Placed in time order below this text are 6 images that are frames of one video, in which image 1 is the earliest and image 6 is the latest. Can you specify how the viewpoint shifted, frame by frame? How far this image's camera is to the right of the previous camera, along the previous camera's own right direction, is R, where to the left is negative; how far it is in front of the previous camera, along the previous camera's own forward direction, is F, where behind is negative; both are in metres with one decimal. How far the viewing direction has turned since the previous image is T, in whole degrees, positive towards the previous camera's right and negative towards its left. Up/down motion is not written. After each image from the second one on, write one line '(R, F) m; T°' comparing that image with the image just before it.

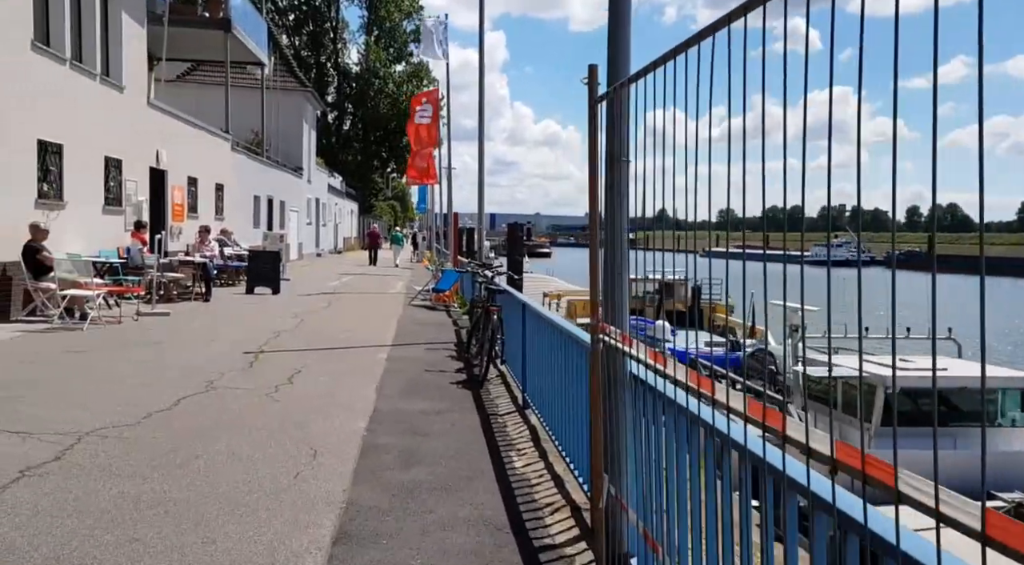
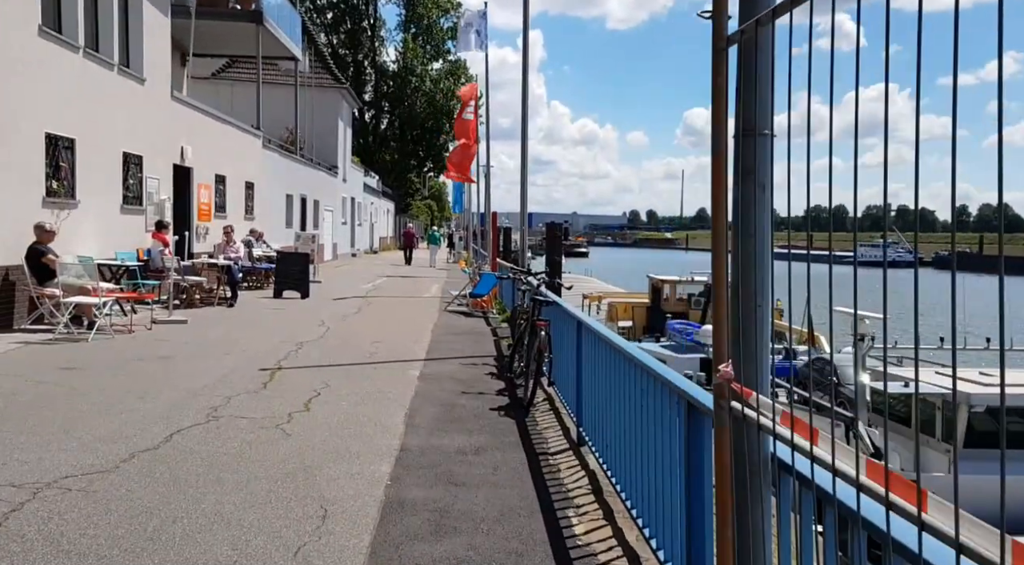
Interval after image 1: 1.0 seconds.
(-0.1, +1.2) m; -2°
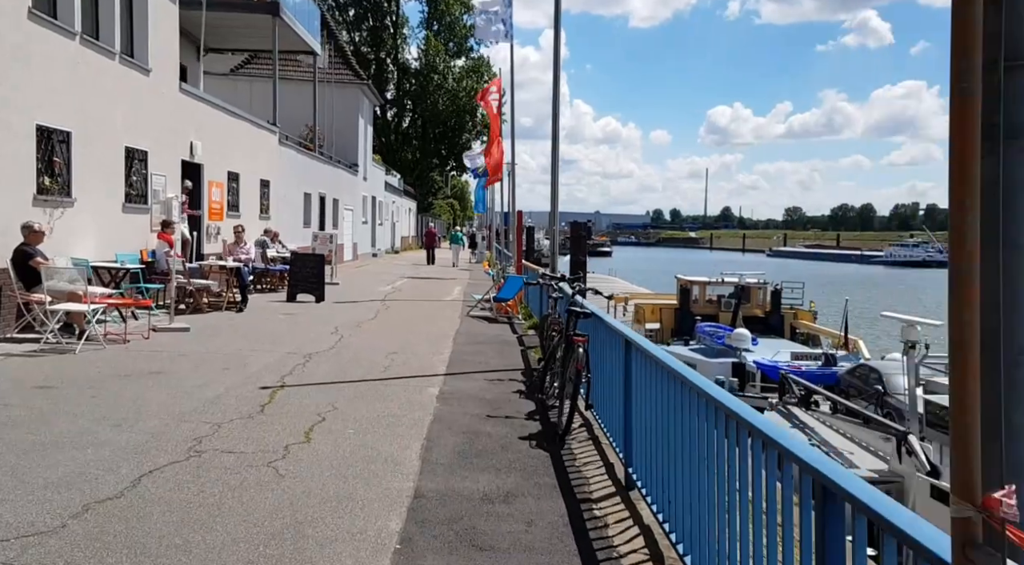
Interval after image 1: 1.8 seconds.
(-0.1, +1.0) m; -1°
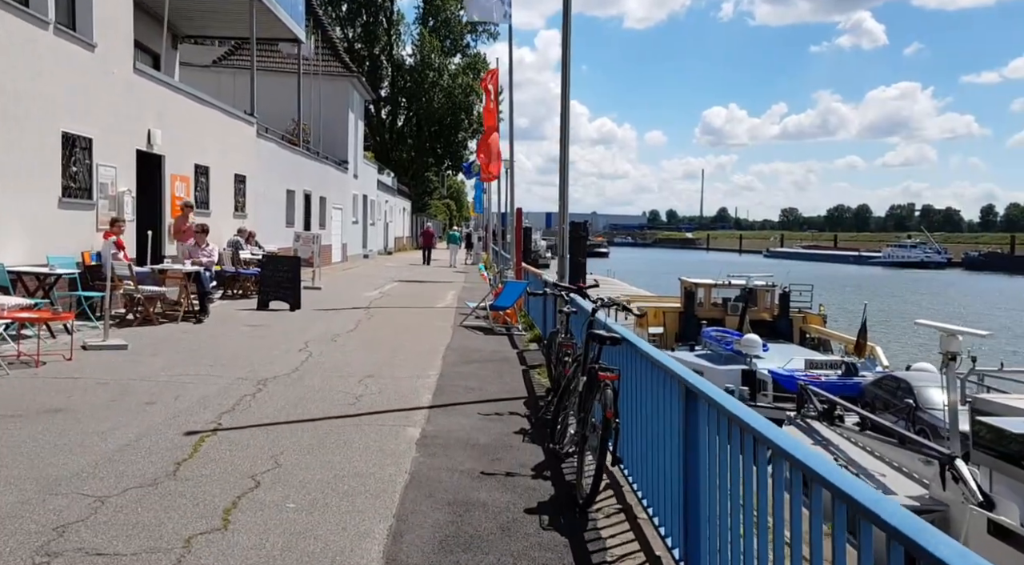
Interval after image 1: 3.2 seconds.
(0.0, +1.8) m; 0°
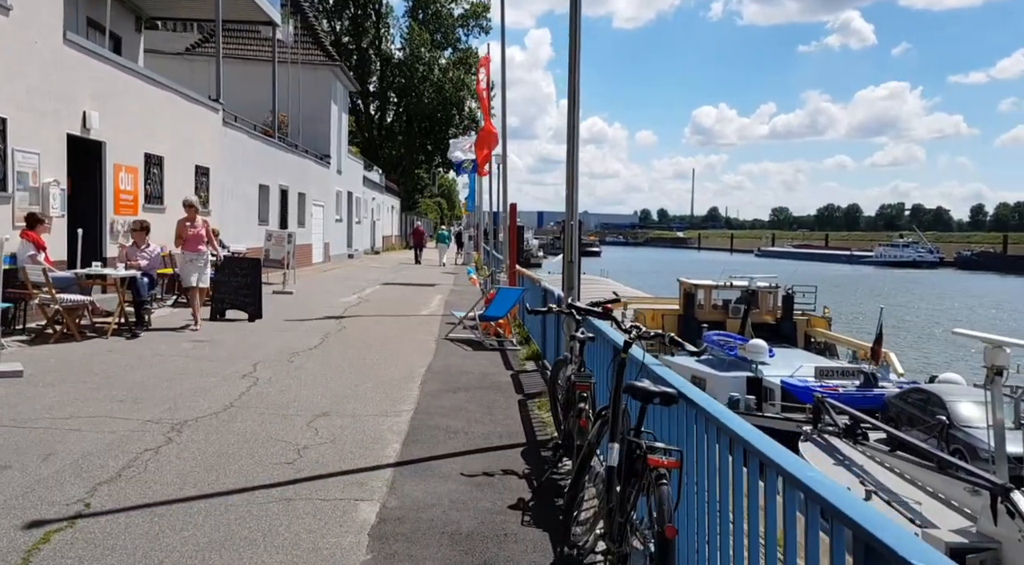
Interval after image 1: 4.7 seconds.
(0.0, +1.9) m; +1°
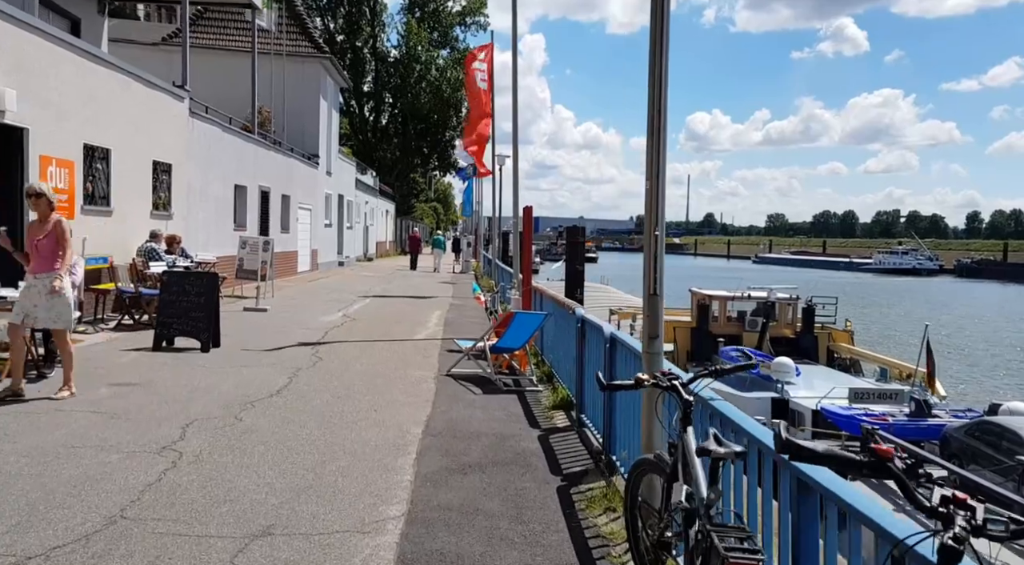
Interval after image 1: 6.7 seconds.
(-0.3, +2.5) m; 0°
